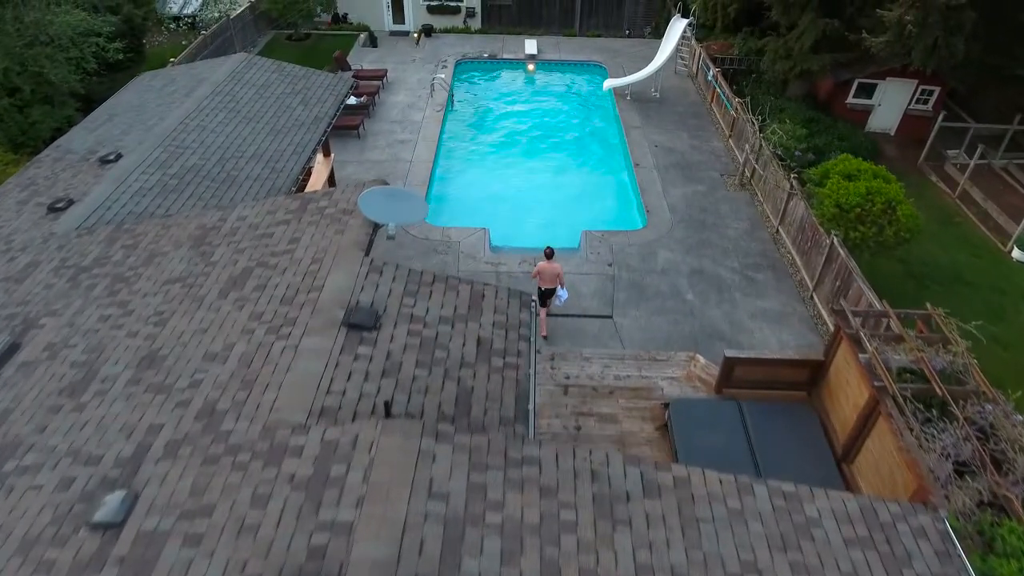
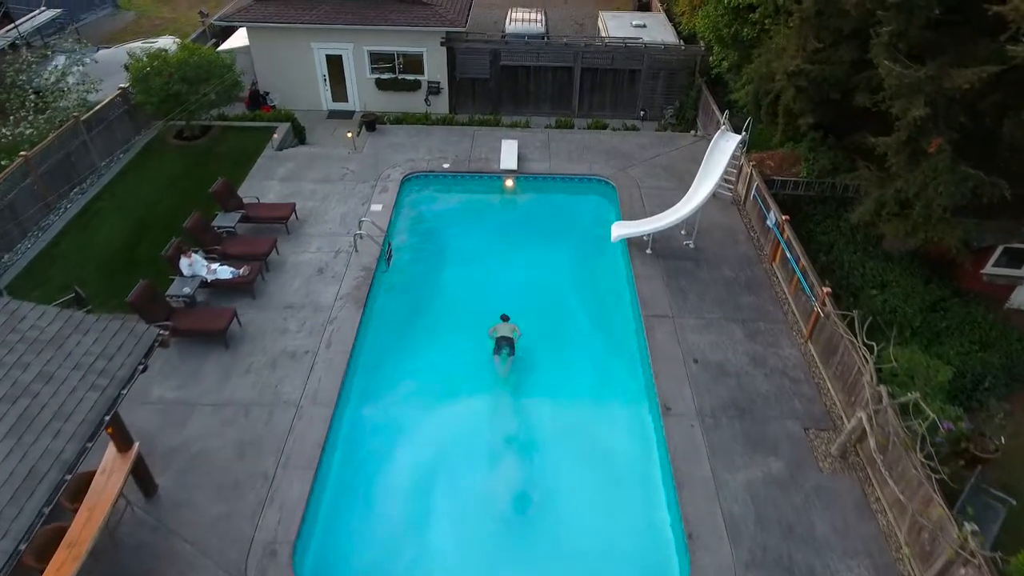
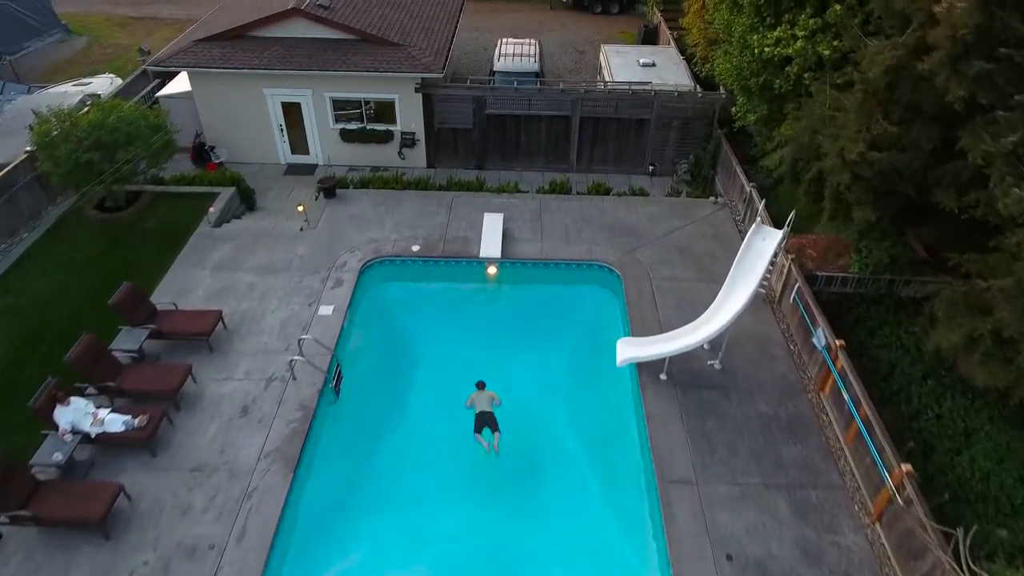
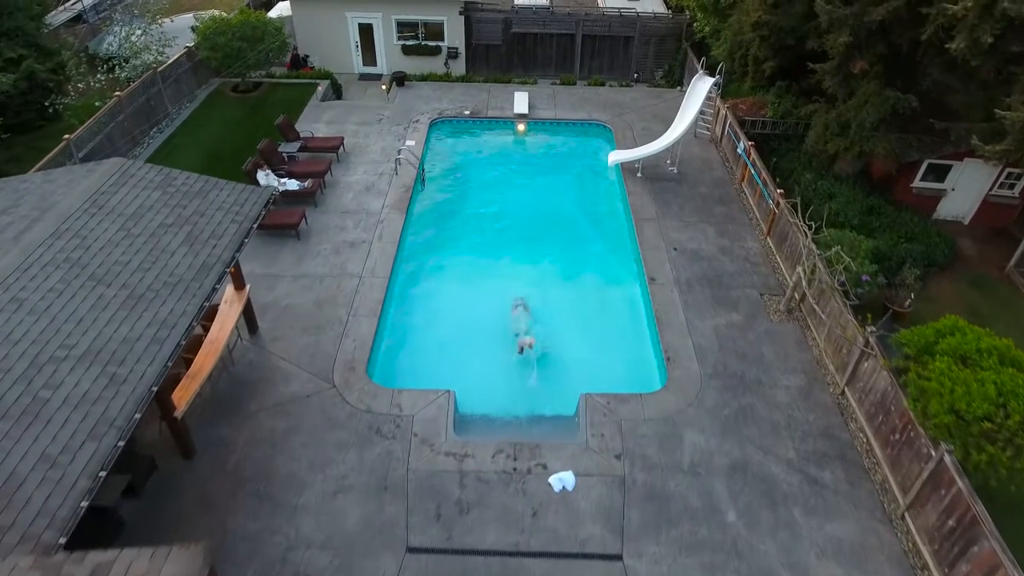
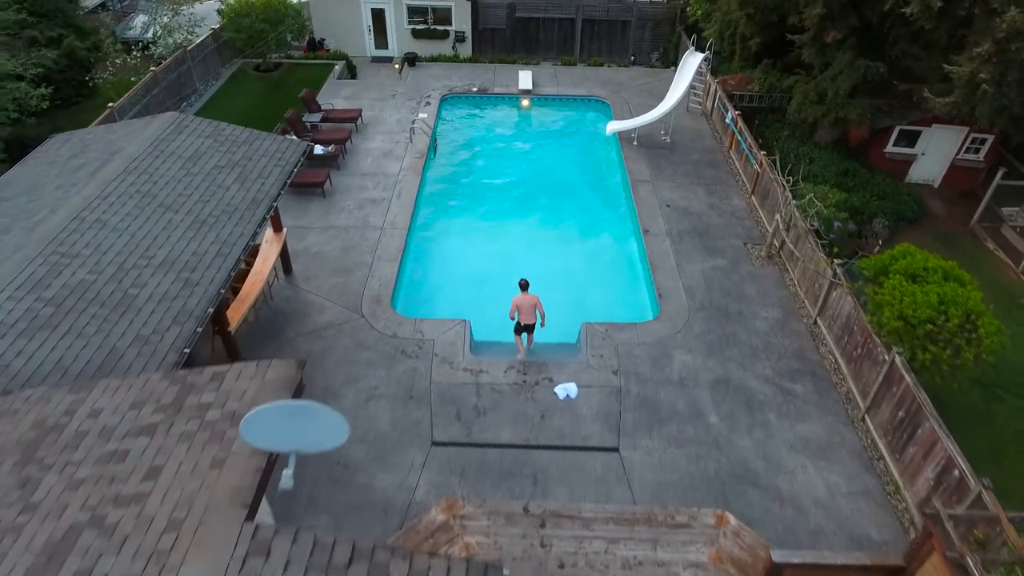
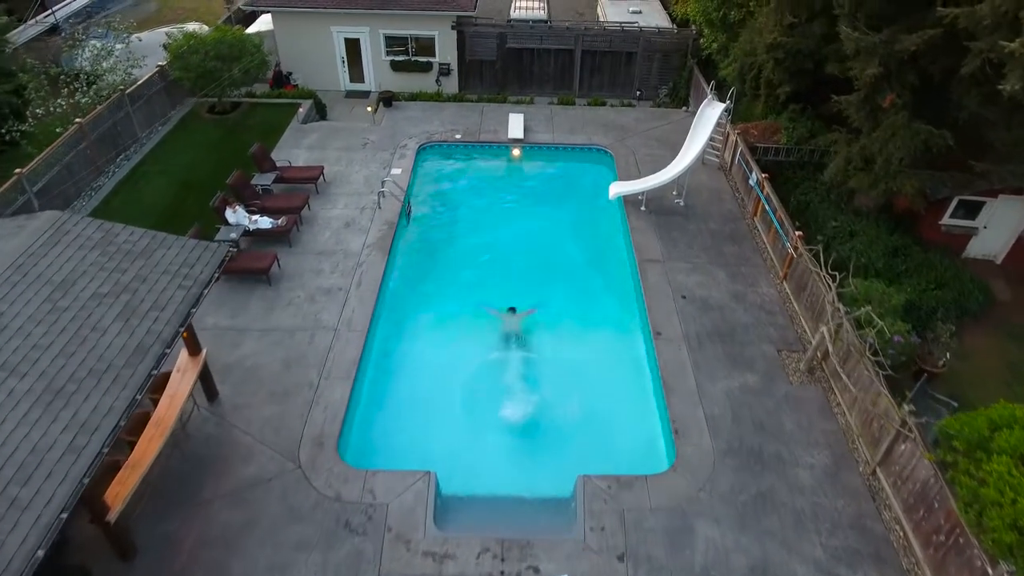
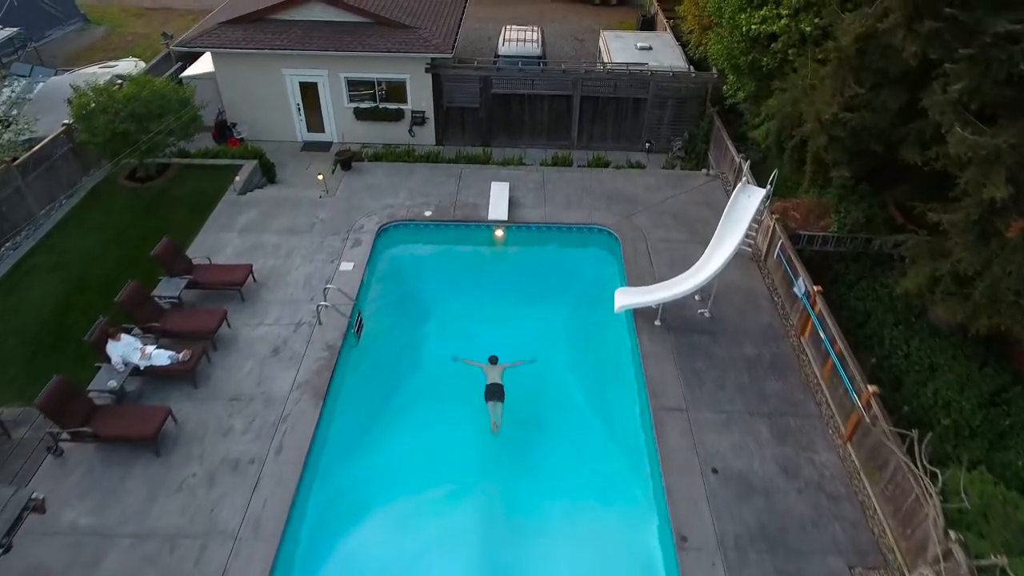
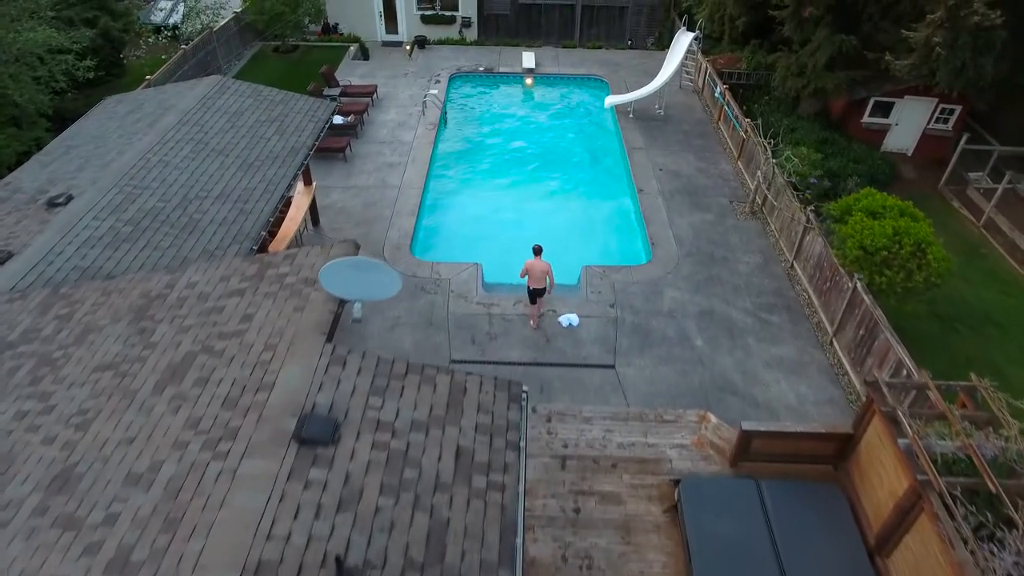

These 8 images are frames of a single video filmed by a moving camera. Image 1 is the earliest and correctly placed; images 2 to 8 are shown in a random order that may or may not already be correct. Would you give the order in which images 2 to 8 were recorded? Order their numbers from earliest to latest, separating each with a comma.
8, 5, 4, 6, 2, 7, 3
